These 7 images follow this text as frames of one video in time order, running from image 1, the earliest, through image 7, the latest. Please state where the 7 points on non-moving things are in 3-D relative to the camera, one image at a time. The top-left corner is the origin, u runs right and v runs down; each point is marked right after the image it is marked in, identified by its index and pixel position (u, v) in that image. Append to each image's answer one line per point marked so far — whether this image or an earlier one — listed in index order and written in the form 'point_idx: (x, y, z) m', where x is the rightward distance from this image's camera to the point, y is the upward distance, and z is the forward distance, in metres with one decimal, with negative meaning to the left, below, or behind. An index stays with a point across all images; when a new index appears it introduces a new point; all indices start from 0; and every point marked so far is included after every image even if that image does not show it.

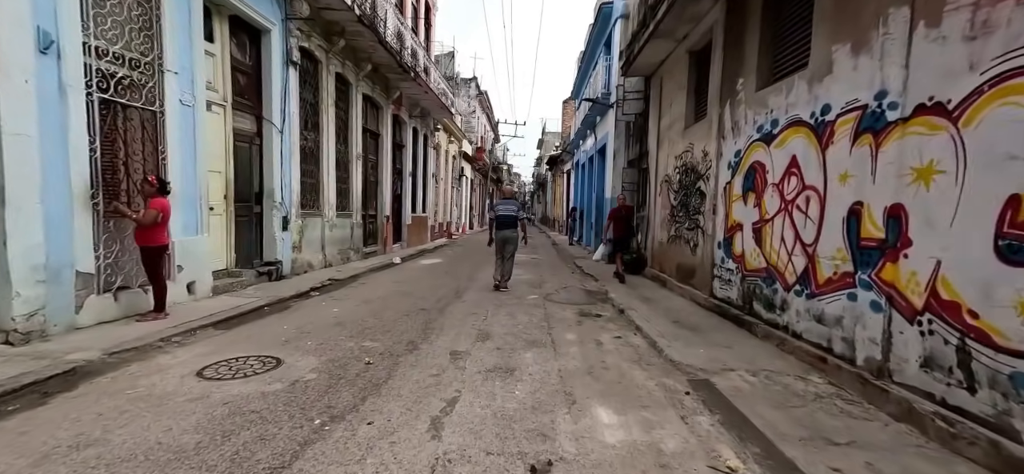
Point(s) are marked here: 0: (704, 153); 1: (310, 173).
0: (+2.8, +1.2, +6.8) m
1: (-4.4, +1.4, +9.9) m
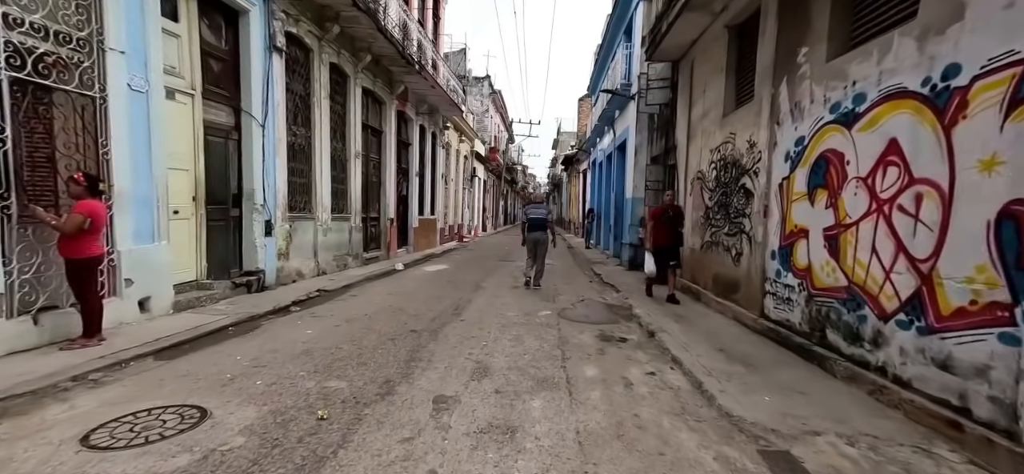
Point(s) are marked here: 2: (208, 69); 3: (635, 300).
0: (+2.9, +1.1, +5.7) m
1: (-4.2, +1.3, +9.0) m
2: (-4.5, +2.5, +6.7) m
3: (+2.0, -1.0, +7.3) m
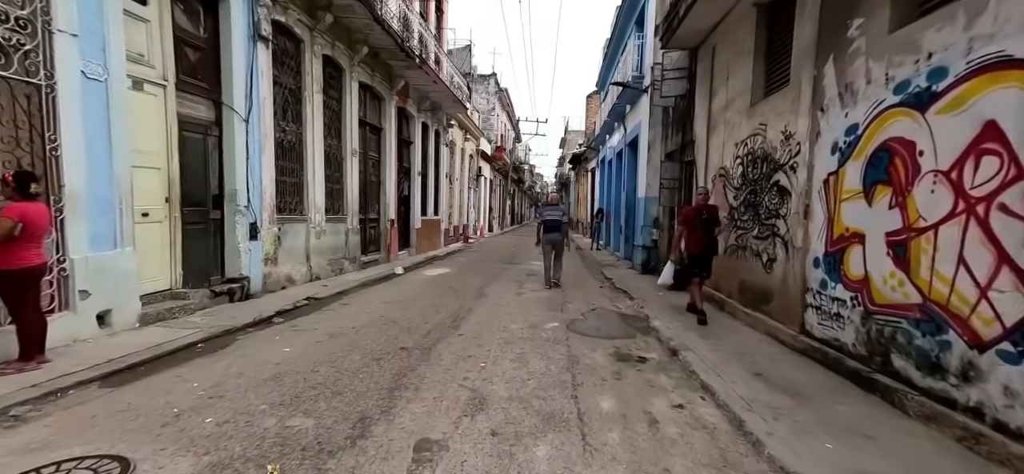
0: (+3.0, +1.1, +5.0) m
1: (-4.1, +1.2, +8.4) m
2: (-4.4, +2.4, +6.2) m
3: (+2.0, -1.1, +6.7) m
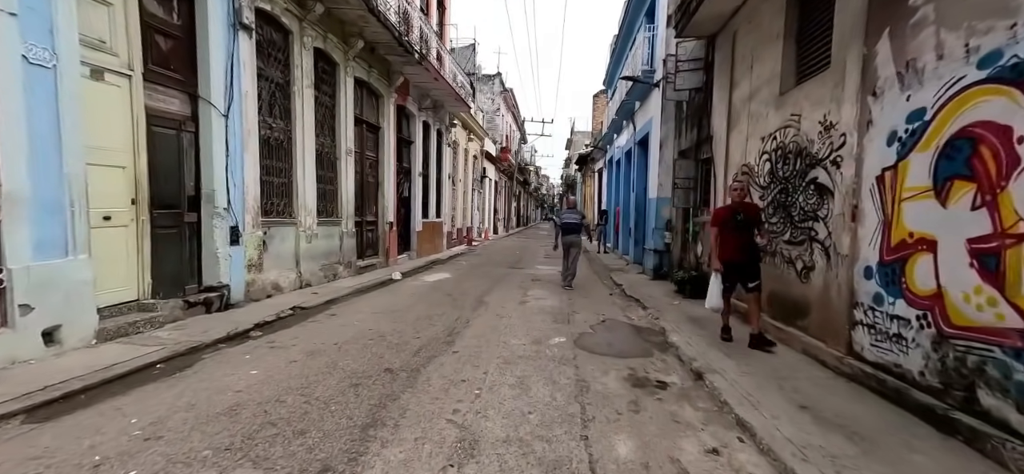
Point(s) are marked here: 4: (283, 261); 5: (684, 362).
0: (+3.0, +1.1, +4.4) m
1: (-4.1, +1.1, +7.9) m
2: (-4.4, +2.3, +5.6) m
3: (+2.1, -1.1, +6.1) m
4: (-4.0, -0.4, +8.0) m
5: (+1.7, -1.2, +4.5) m
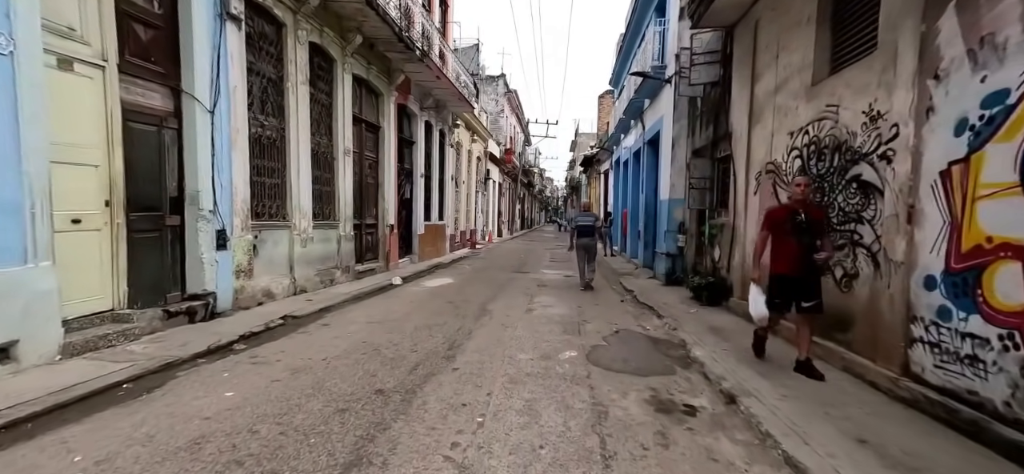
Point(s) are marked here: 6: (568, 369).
0: (+3.0, +1.0, +3.9) m
1: (-4.0, +1.1, +7.5) m
2: (-4.3, +2.3, +5.2) m
3: (+2.1, -1.2, +5.6) m
4: (-3.9, -0.5, +7.6) m
5: (+1.8, -1.3, +4.1) m
6: (+0.5, -1.2, +4.3) m
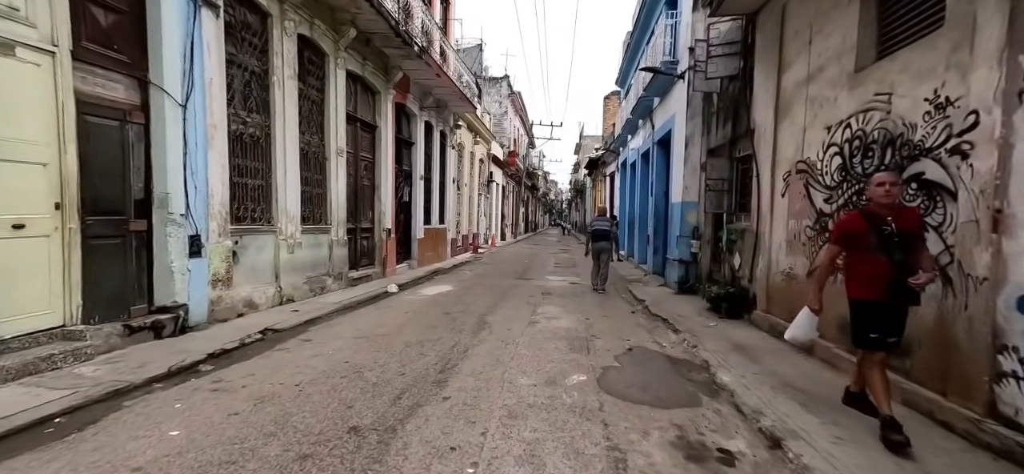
0: (+3.0, +1.0, +3.3) m
1: (-3.9, +1.0, +6.9) m
2: (-4.3, +2.2, +4.7) m
3: (+2.2, -1.3, +5.0) m
4: (-3.9, -0.6, +7.0) m
5: (+1.8, -1.3, +3.4) m
6: (+0.5, -1.3, +3.7) m
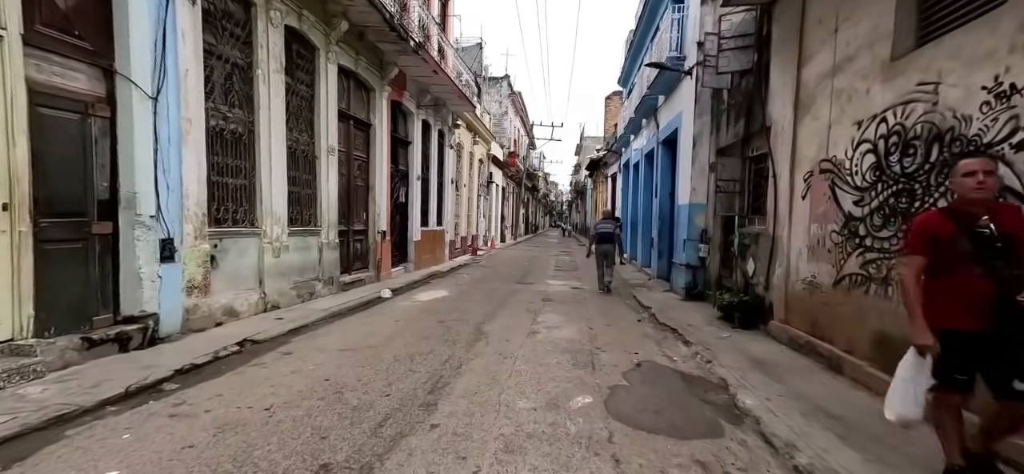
0: (+3.0, +0.9, +2.8) m
1: (-4.0, +0.9, +6.5) m
2: (-4.3, +2.2, +4.3) m
3: (+2.1, -1.3, +4.5) m
4: (-3.9, -0.6, +6.6) m
5: (+1.7, -1.4, +3.0) m
6: (+0.5, -1.4, +3.3) m
